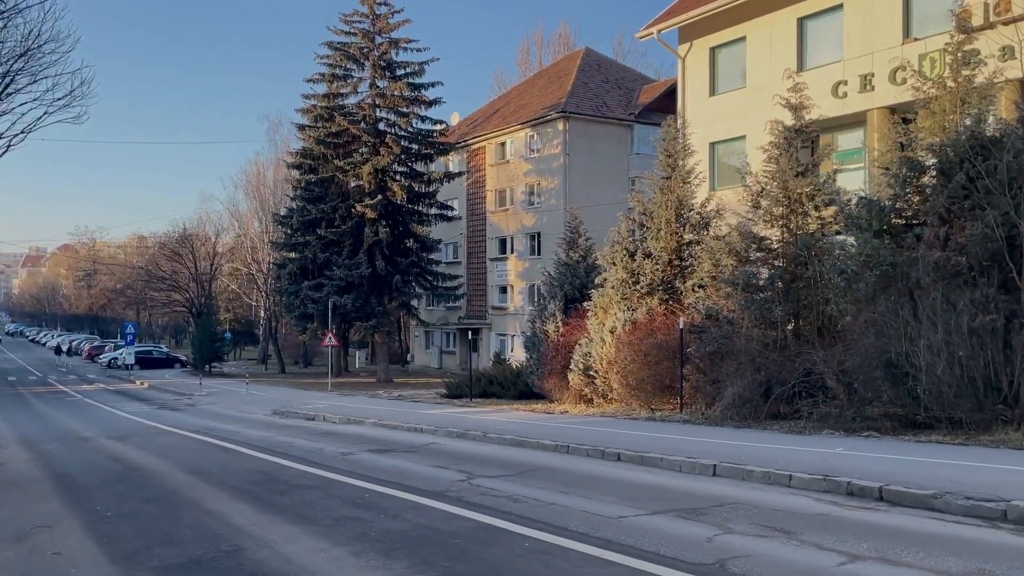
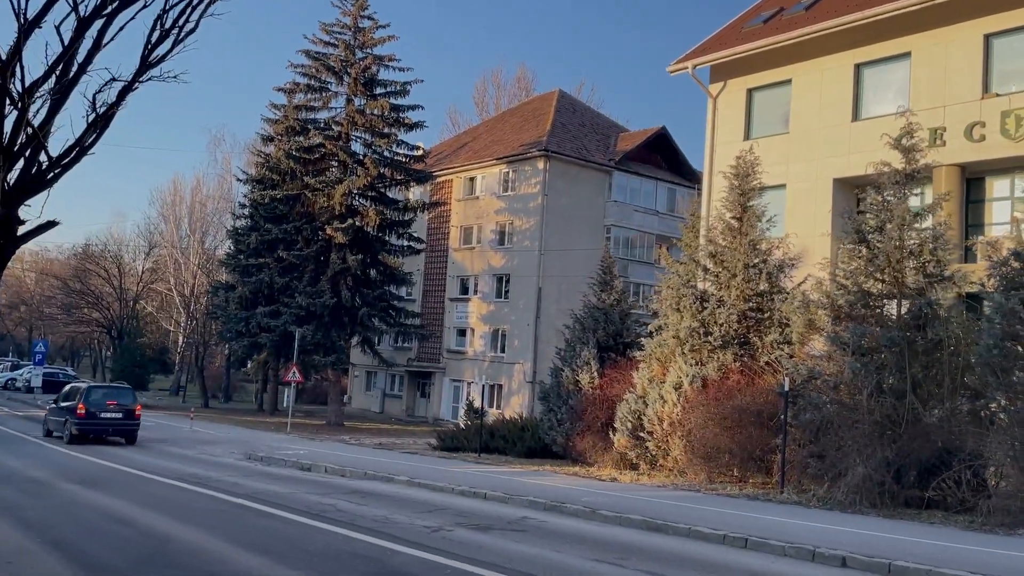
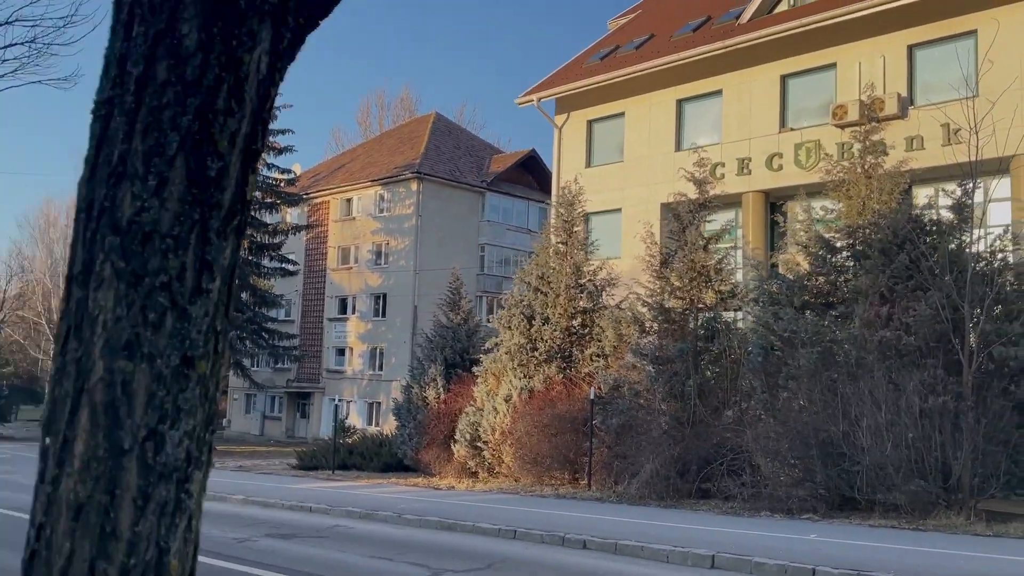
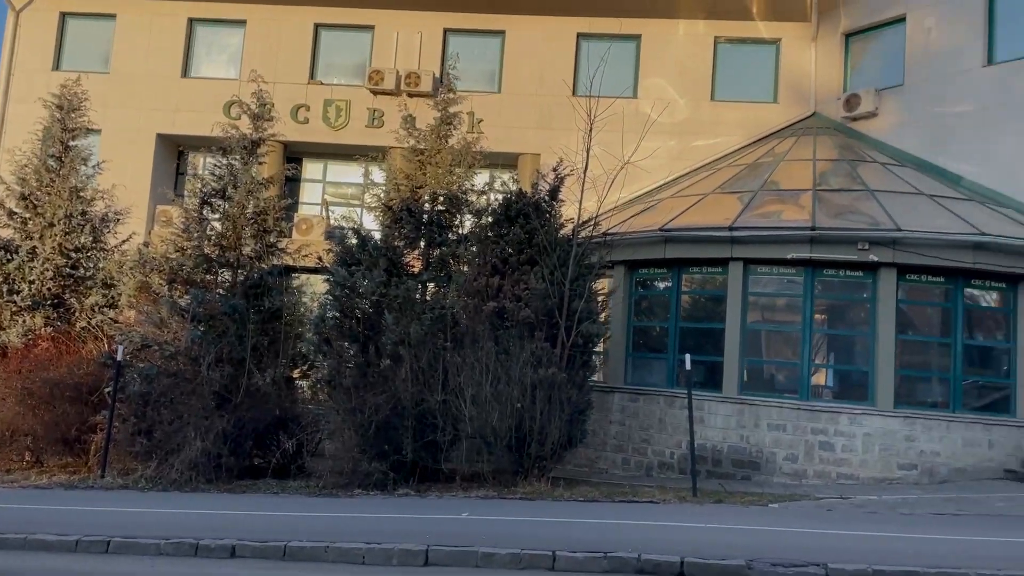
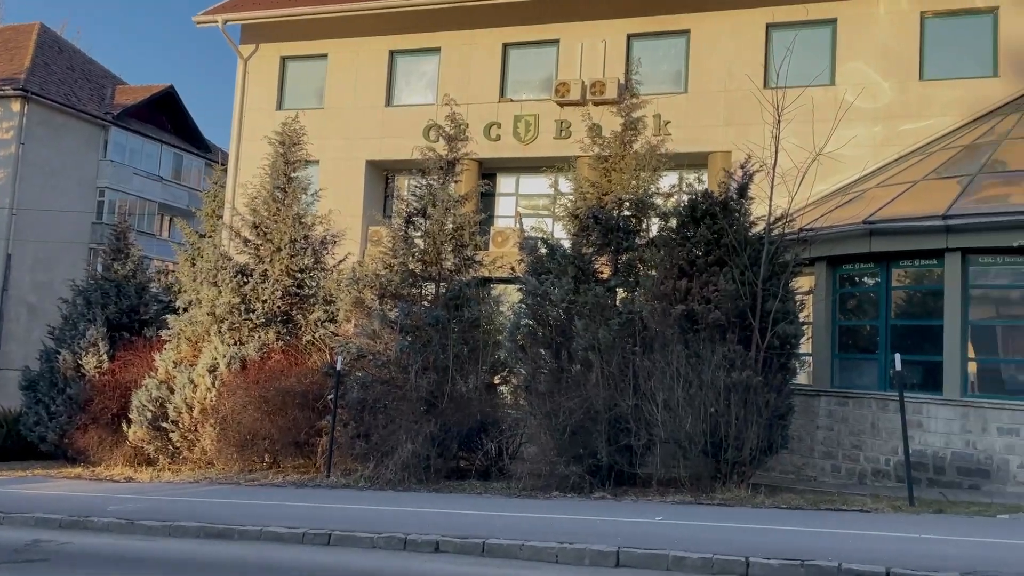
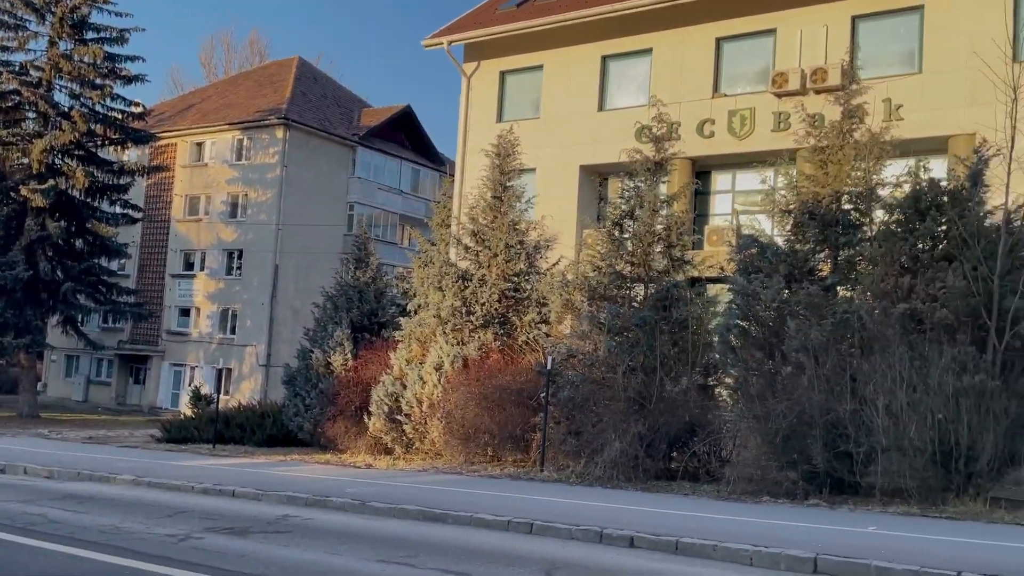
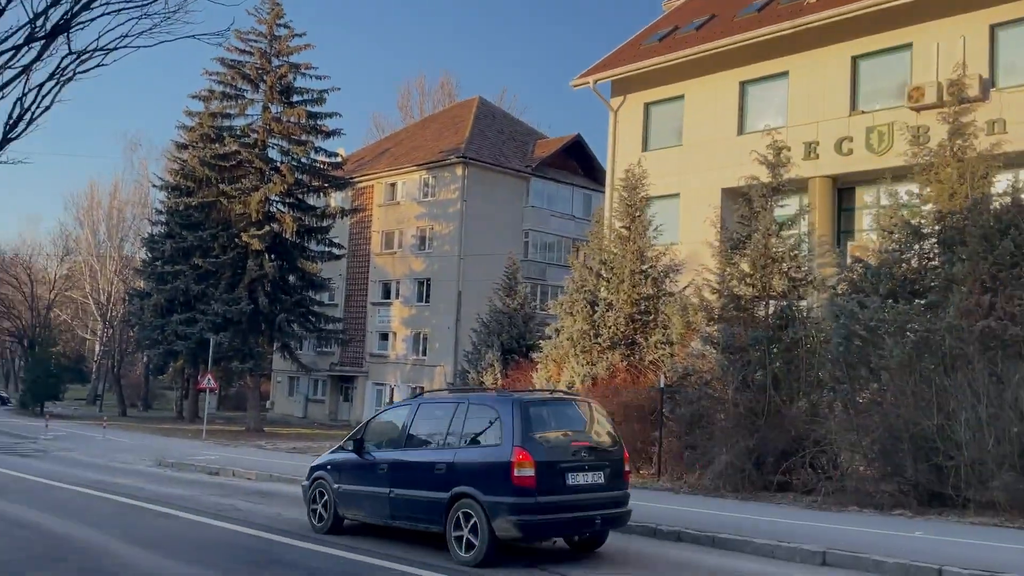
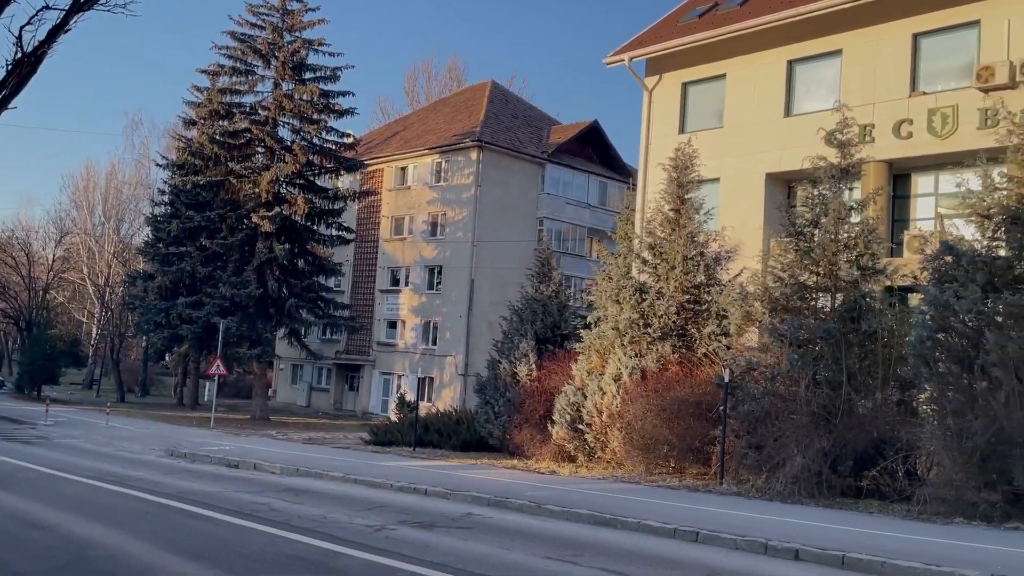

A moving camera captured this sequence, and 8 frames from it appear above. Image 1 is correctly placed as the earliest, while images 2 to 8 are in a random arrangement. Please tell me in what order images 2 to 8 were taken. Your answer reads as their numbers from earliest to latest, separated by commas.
3, 7, 2, 8, 6, 5, 4
